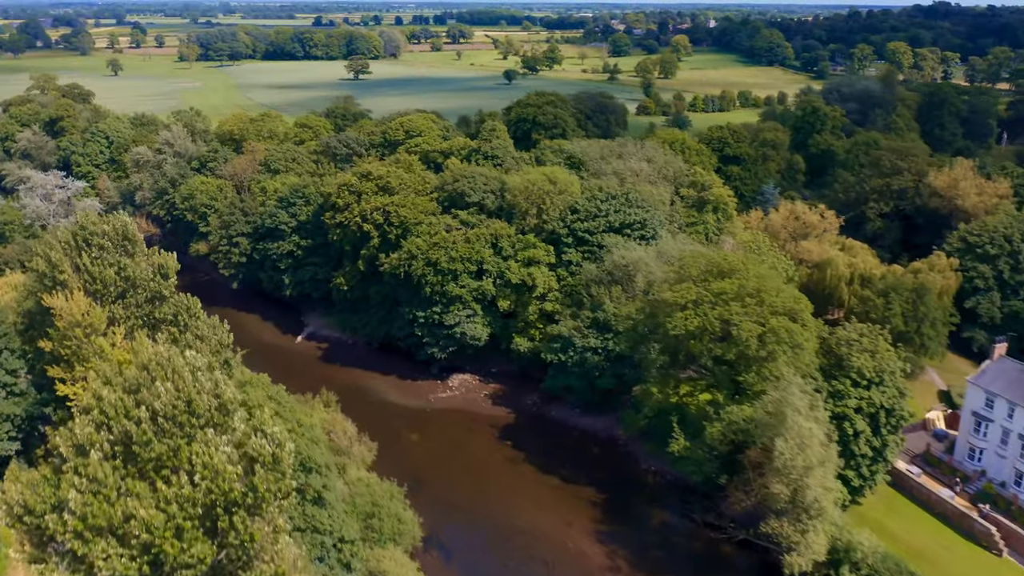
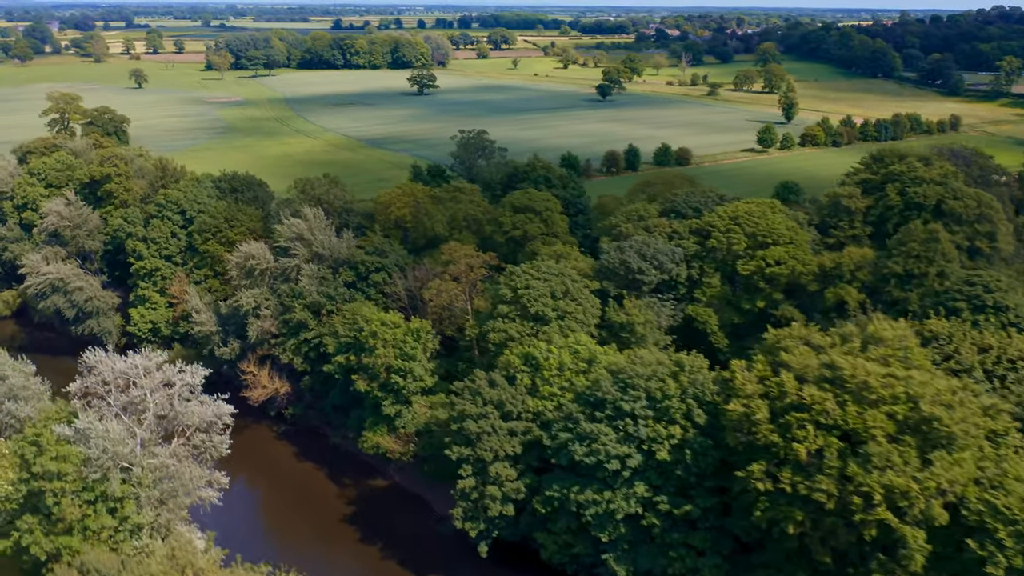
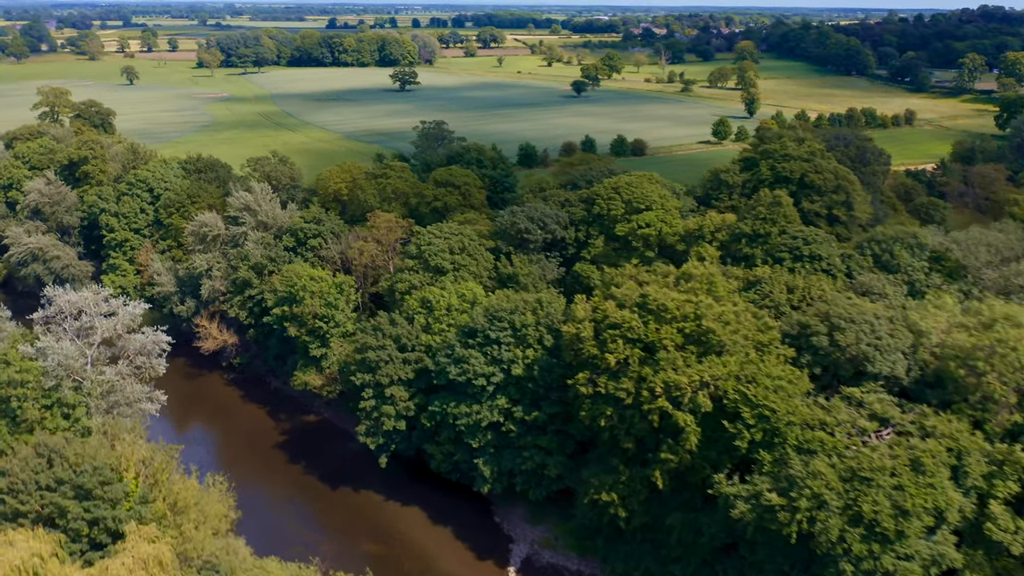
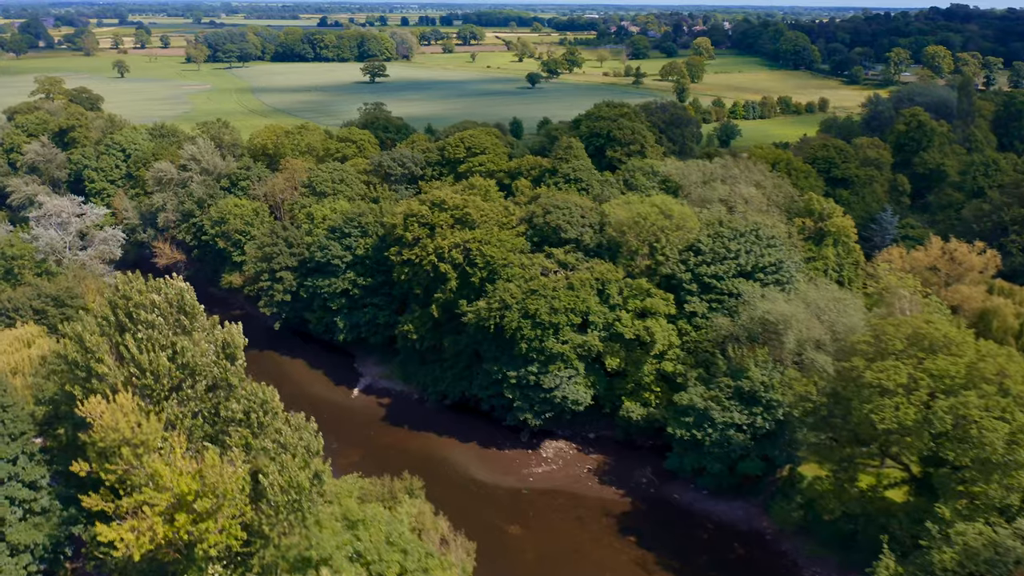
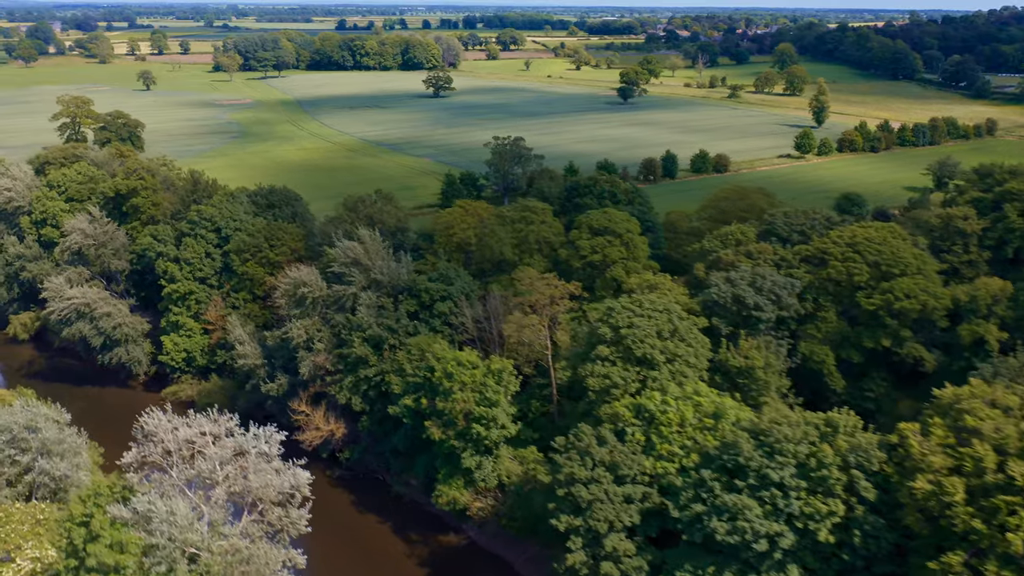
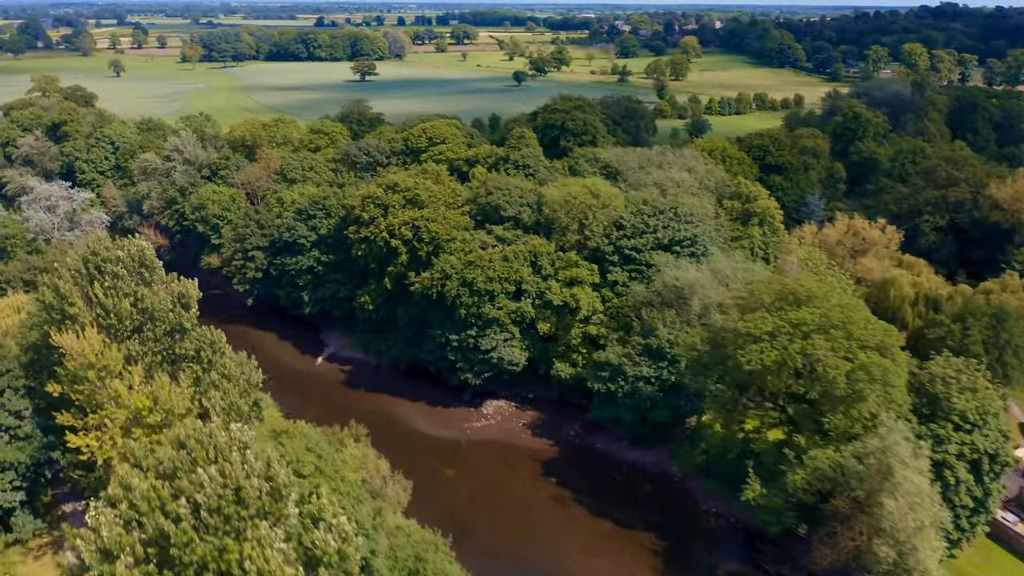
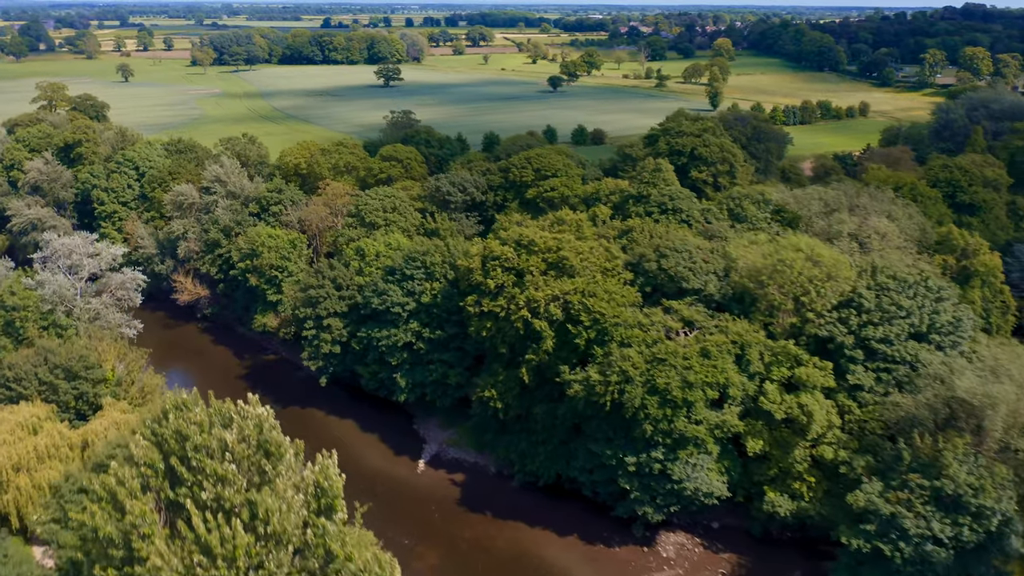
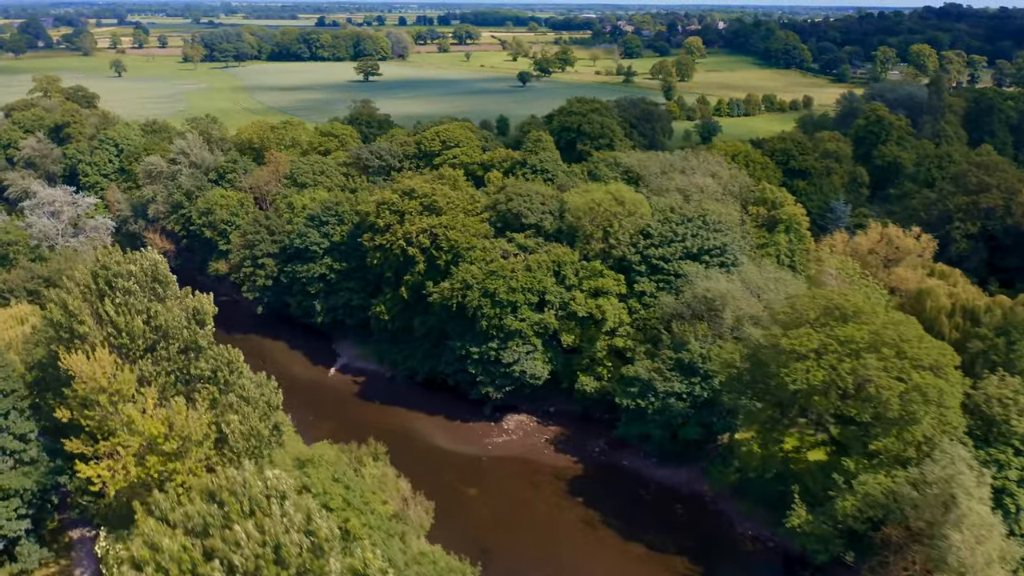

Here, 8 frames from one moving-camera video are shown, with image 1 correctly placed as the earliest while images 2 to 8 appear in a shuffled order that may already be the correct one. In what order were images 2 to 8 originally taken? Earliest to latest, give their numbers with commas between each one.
6, 8, 4, 7, 3, 2, 5
